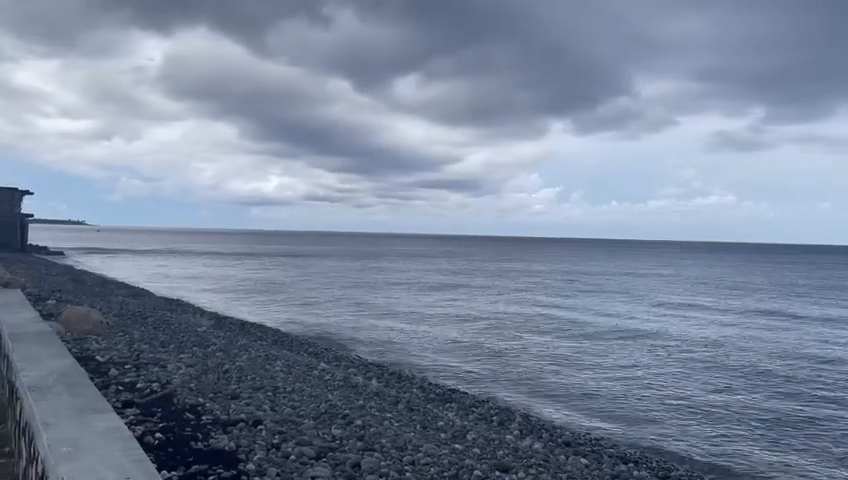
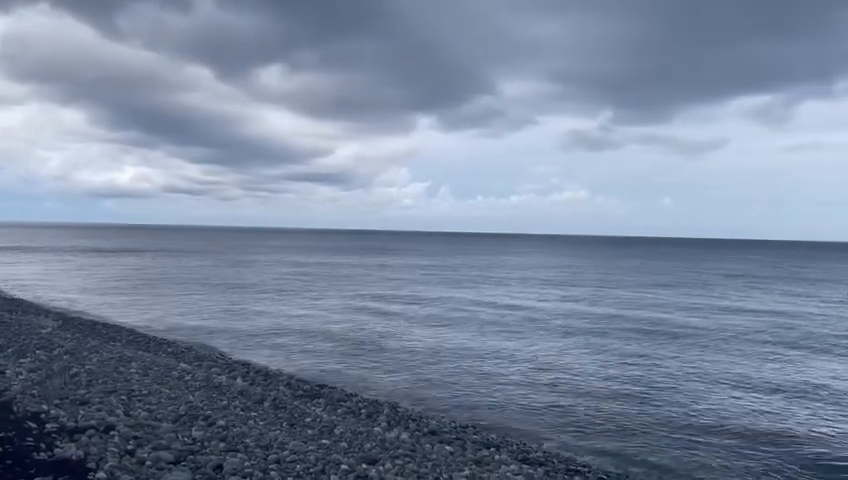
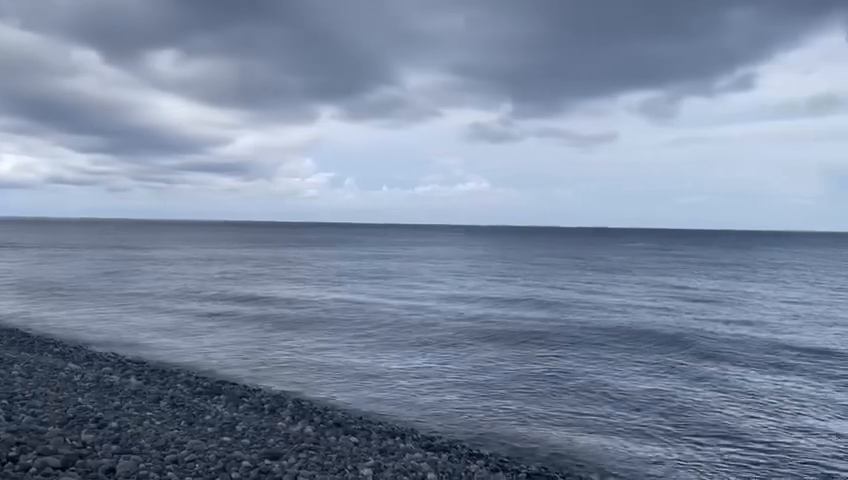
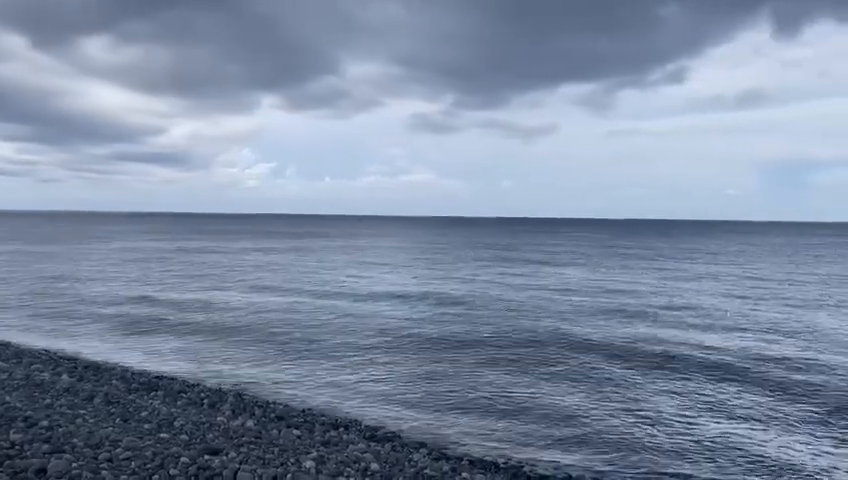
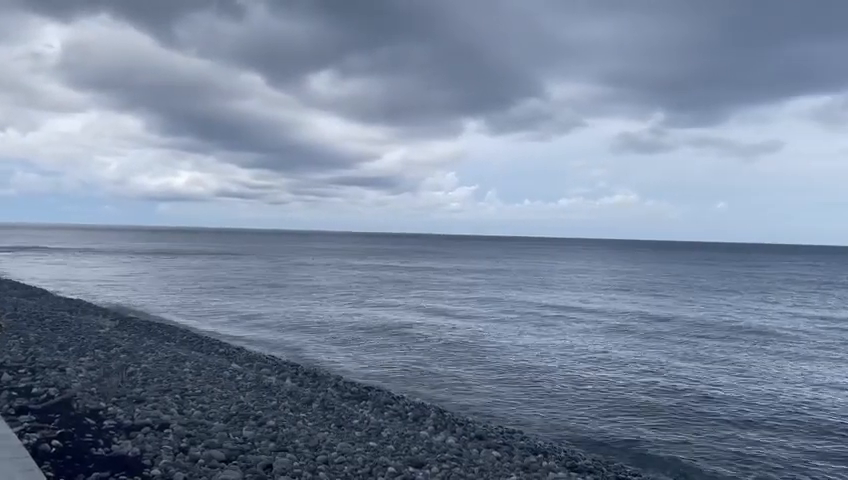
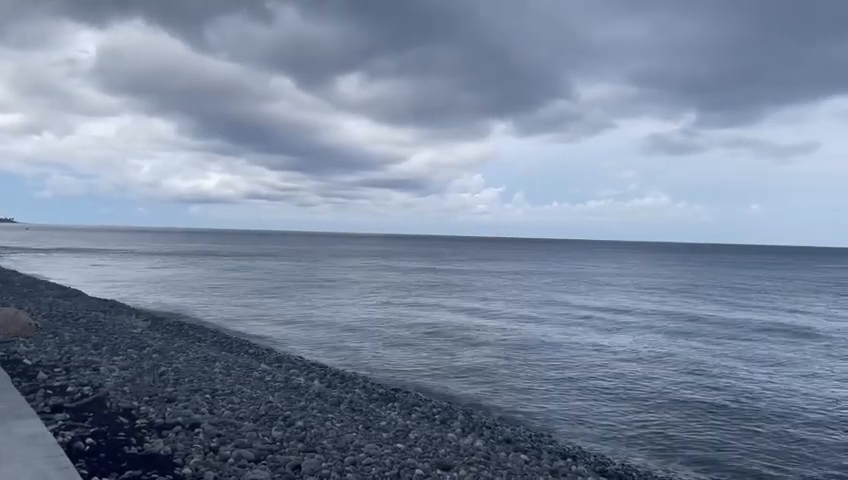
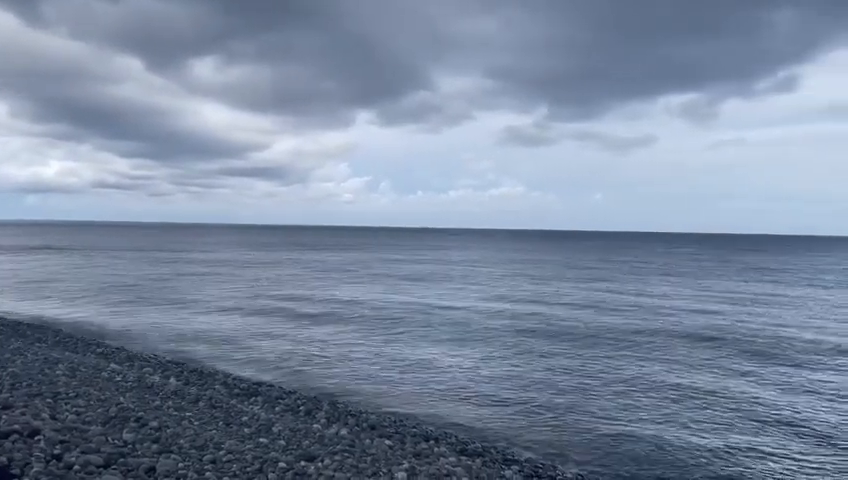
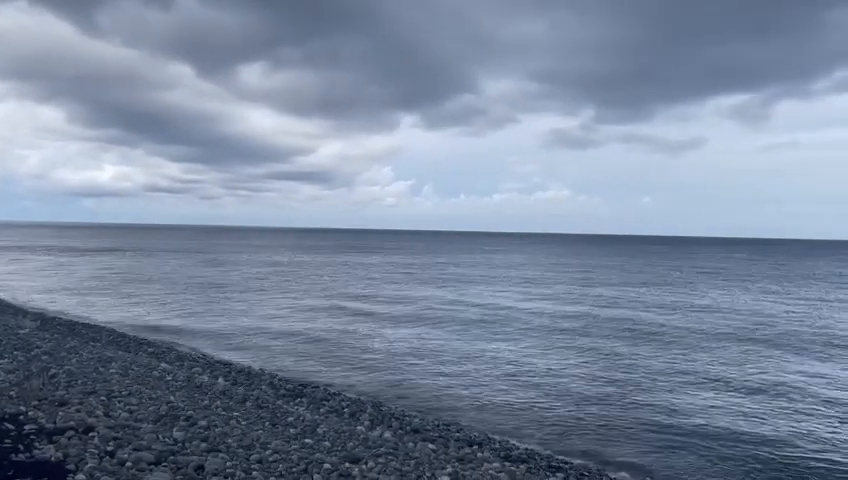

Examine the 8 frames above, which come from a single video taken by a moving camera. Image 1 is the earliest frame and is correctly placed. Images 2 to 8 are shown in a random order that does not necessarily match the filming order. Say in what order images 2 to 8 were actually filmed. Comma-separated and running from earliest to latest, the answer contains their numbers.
6, 5, 2, 8, 7, 3, 4
